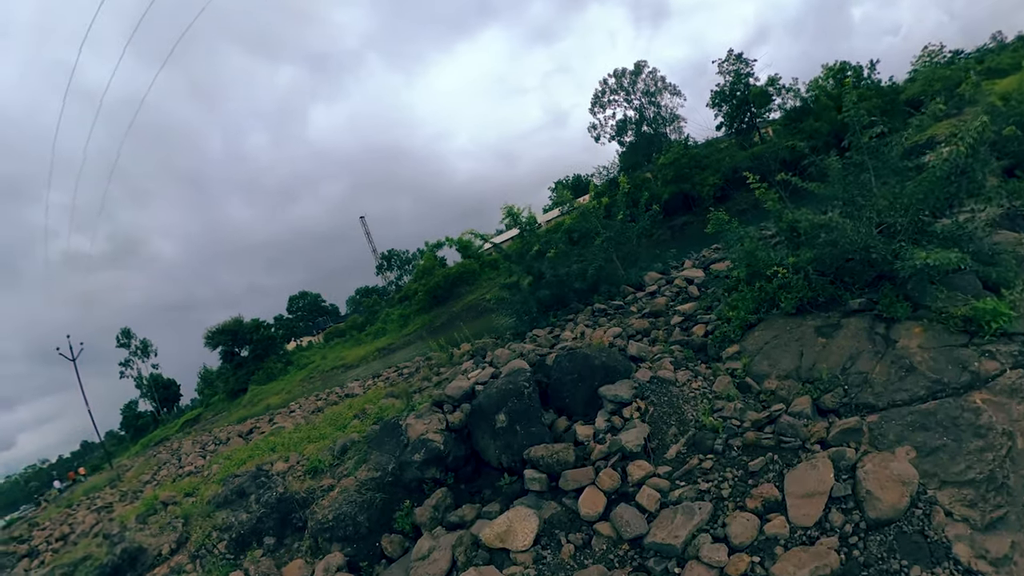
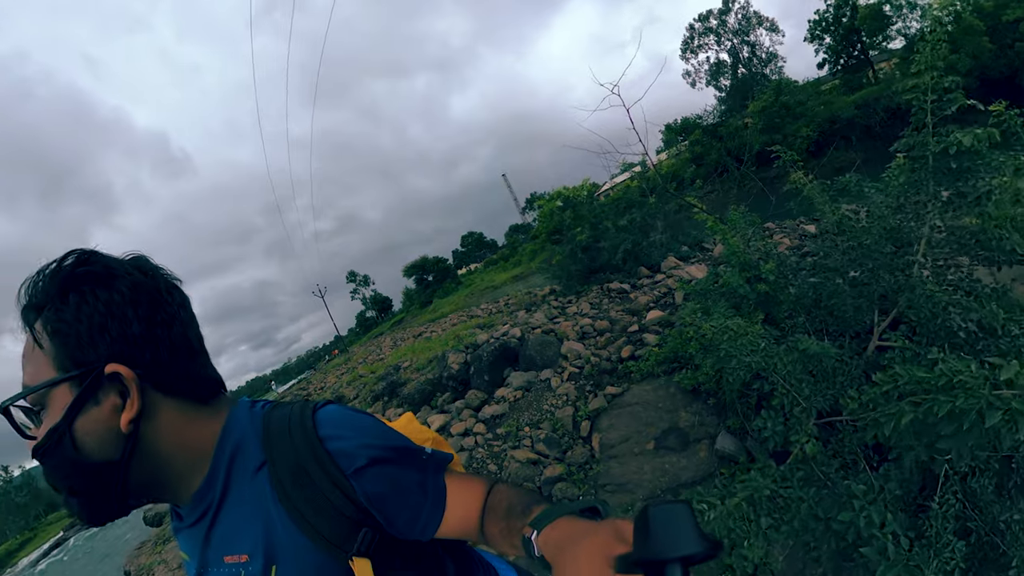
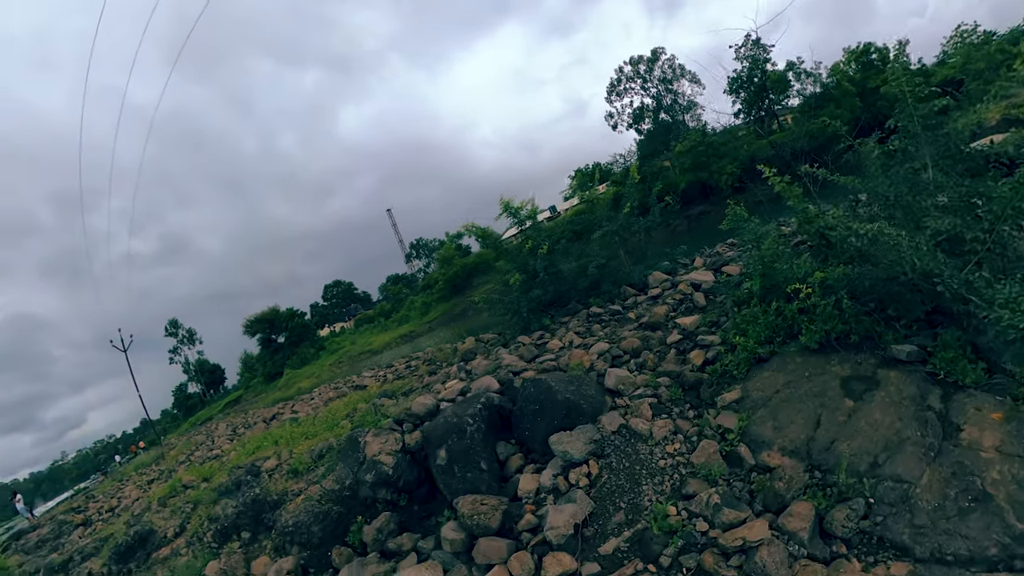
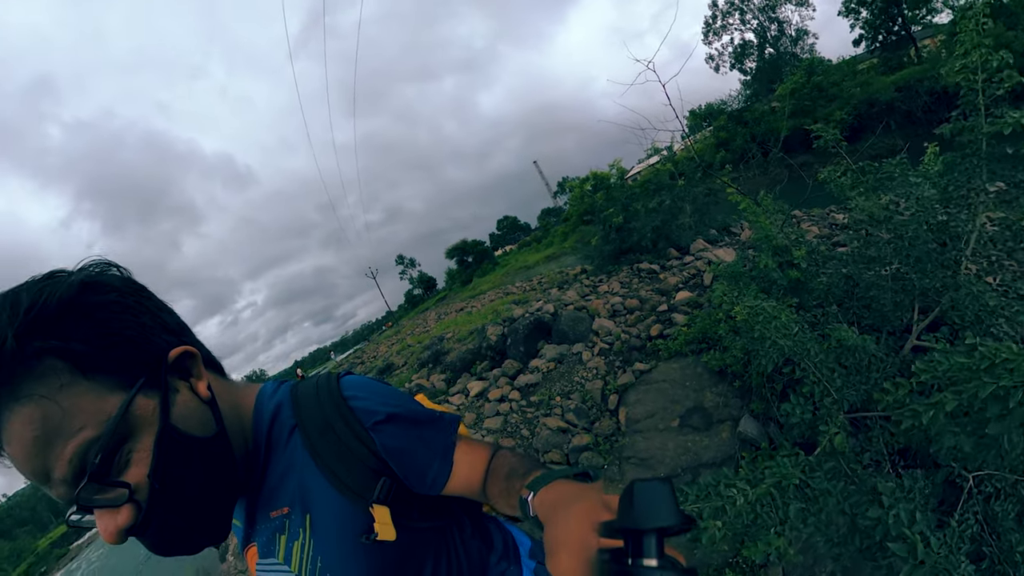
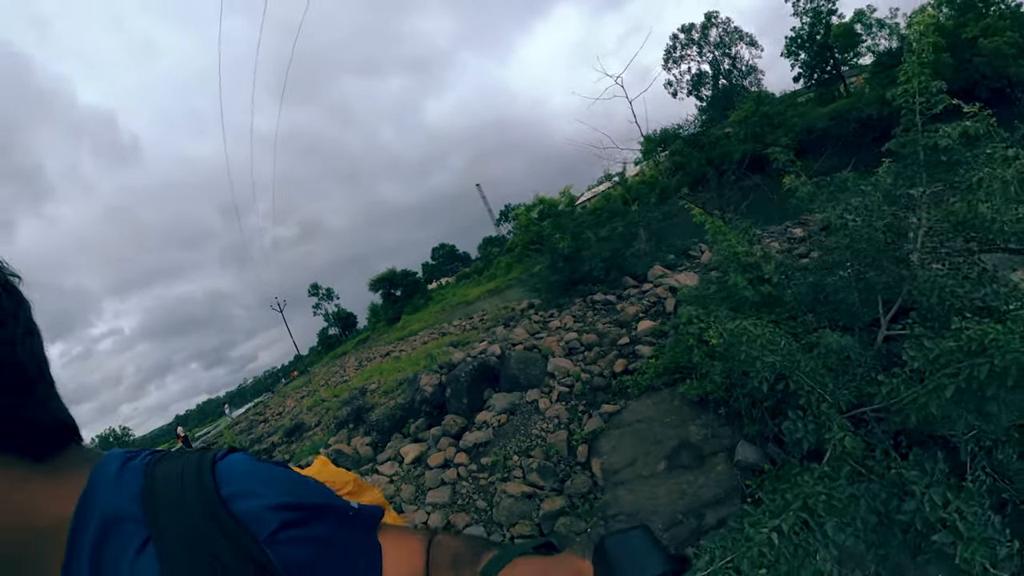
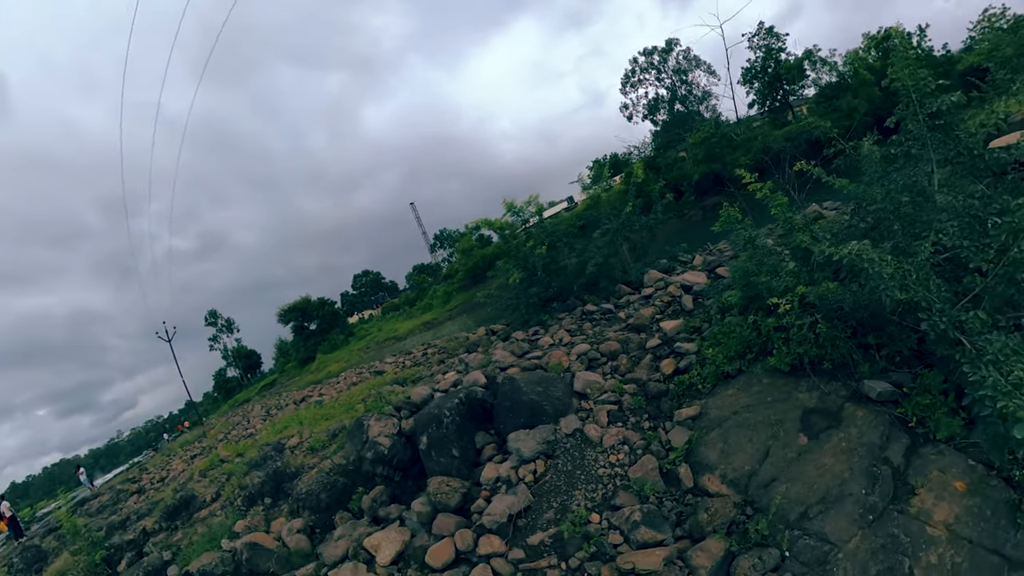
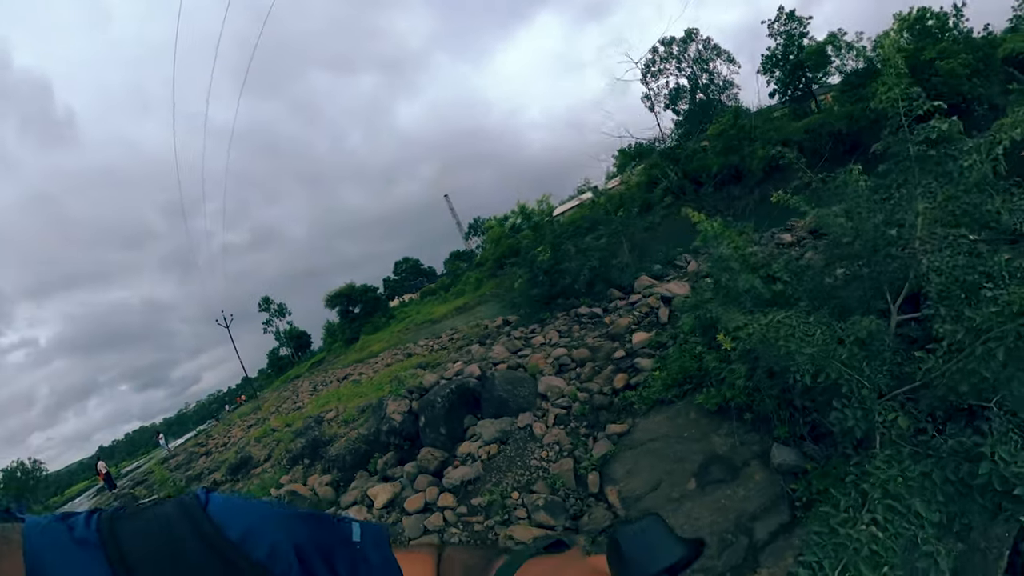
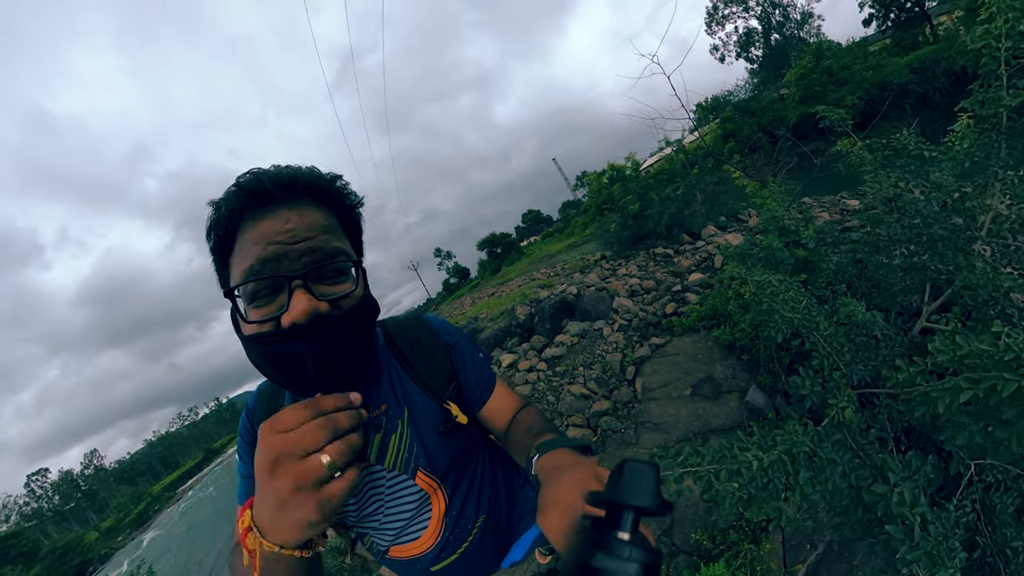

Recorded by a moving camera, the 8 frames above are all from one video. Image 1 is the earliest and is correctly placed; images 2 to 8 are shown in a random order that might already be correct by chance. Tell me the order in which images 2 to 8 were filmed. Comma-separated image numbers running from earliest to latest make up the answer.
3, 6, 7, 5, 2, 4, 8
